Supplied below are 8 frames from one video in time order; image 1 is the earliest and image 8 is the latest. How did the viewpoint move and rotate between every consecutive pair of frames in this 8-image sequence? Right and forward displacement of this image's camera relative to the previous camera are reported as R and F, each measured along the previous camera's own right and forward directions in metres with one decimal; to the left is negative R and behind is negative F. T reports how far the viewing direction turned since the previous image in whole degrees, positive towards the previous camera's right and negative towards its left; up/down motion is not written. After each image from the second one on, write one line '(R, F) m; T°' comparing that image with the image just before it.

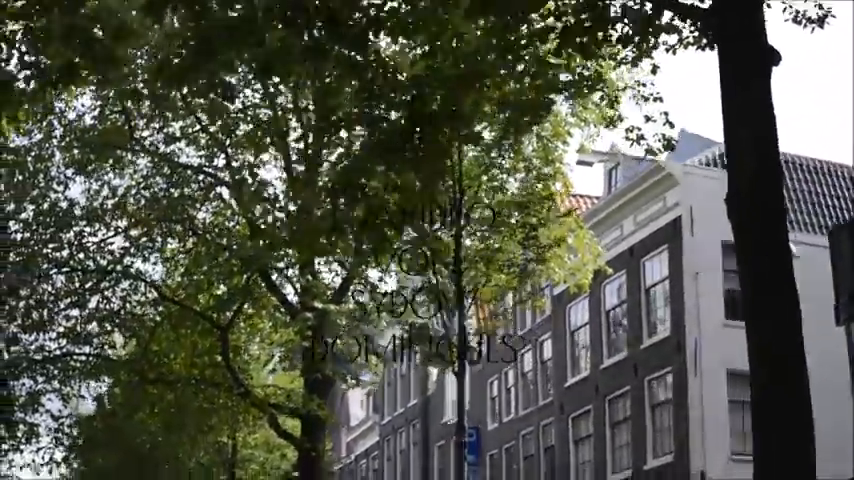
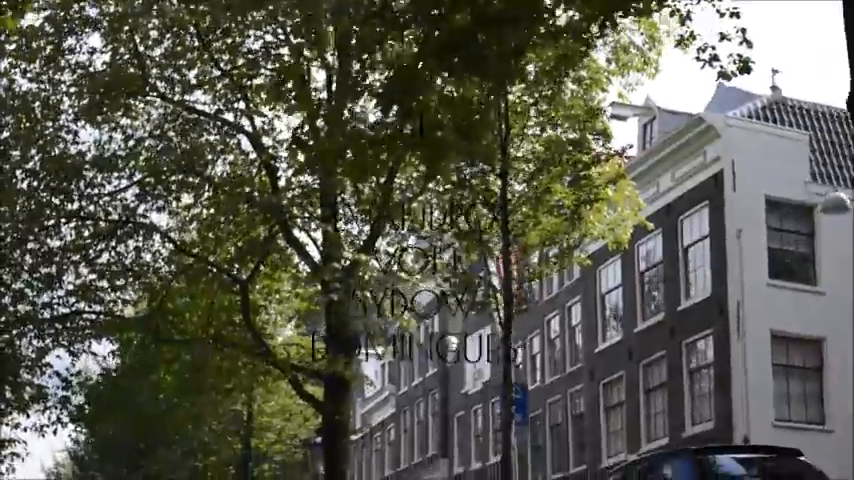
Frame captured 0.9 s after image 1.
(-0.4, +1.0) m; 0°
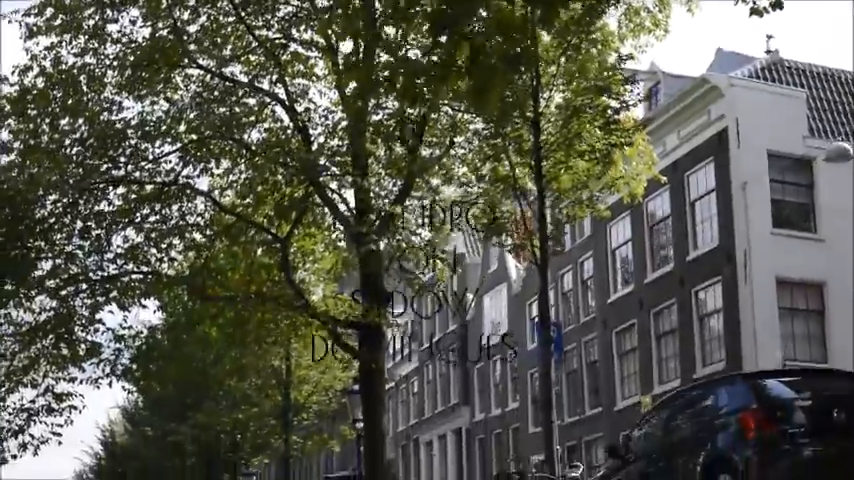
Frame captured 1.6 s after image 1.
(-0.6, -1.0) m; +1°
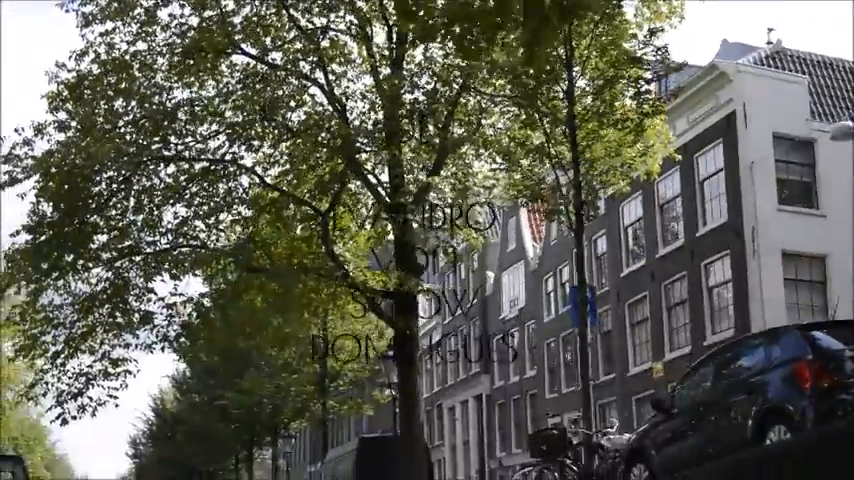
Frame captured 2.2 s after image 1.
(-0.7, -1.2) m; +1°
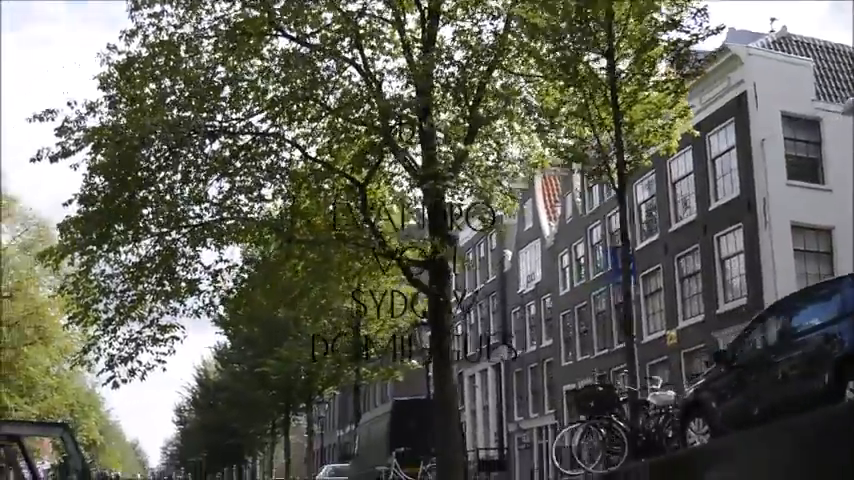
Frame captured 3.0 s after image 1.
(-0.7, -1.0) m; +1°
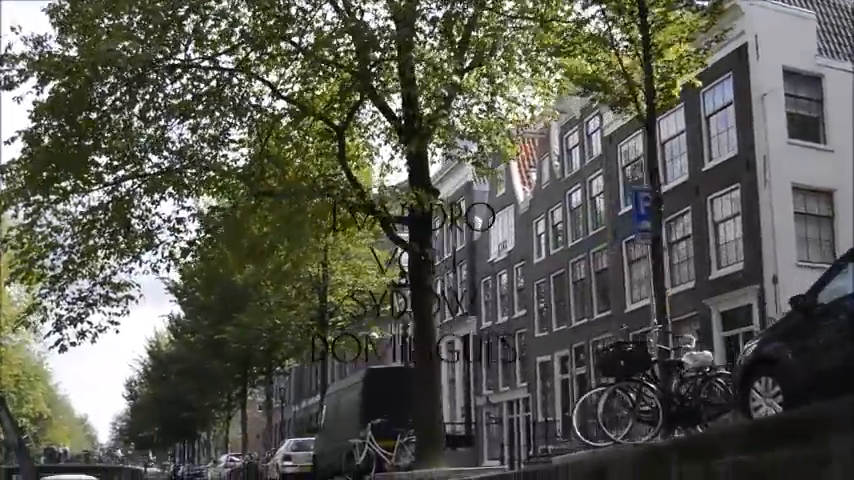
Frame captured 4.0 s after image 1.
(-0.4, +1.5) m; +2°
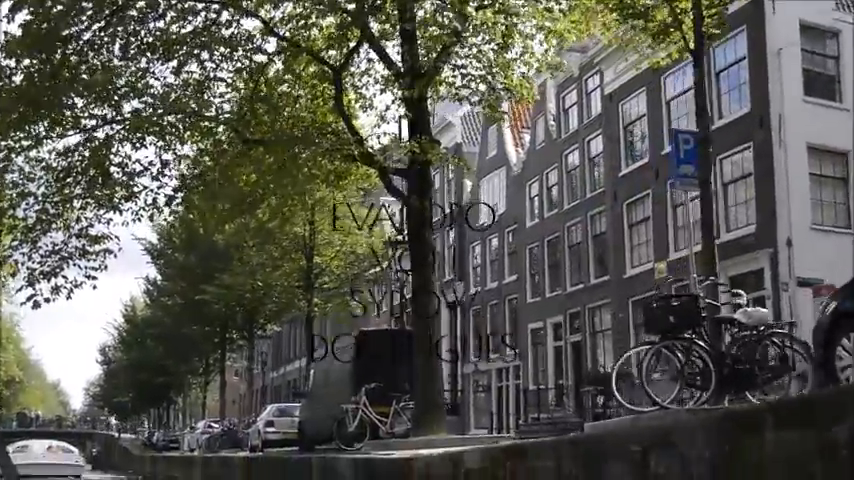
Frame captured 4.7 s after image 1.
(-0.3, +1.0) m; +1°
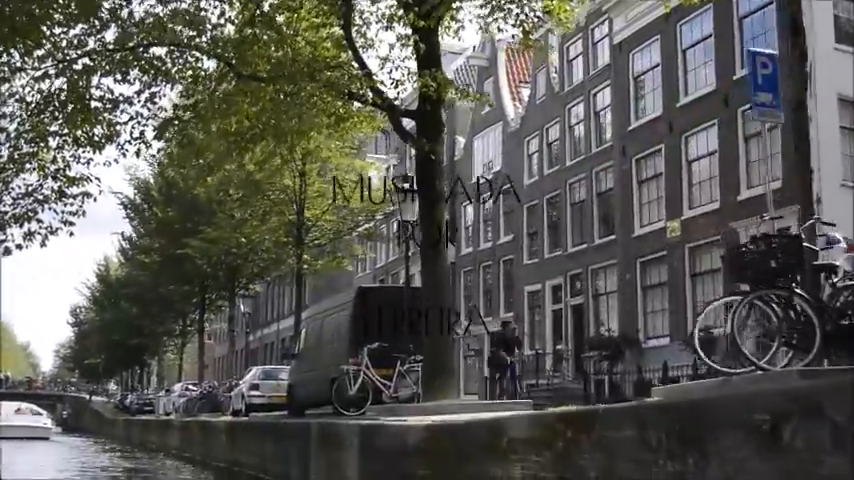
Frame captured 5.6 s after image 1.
(-0.5, +1.3) m; +1°
